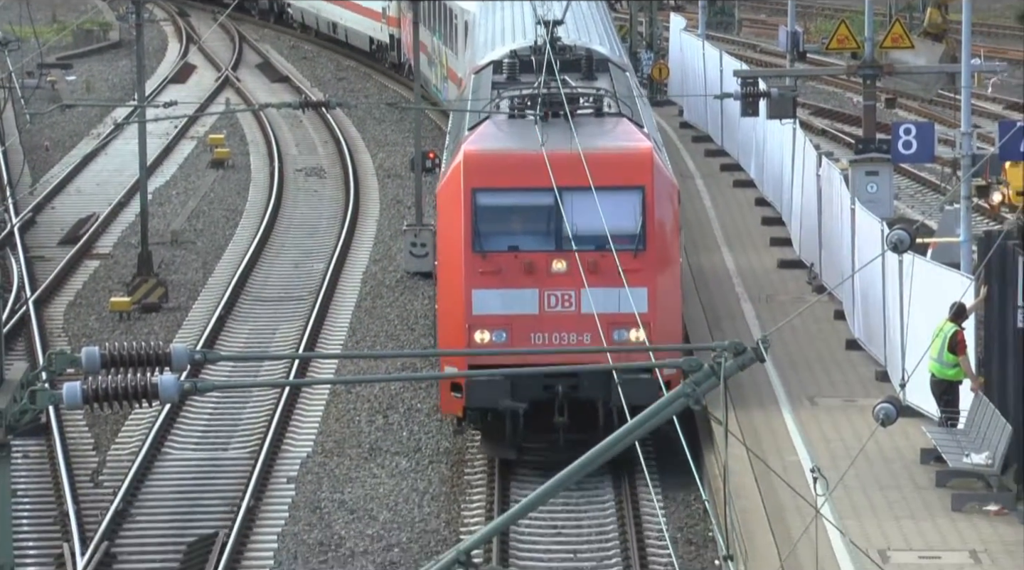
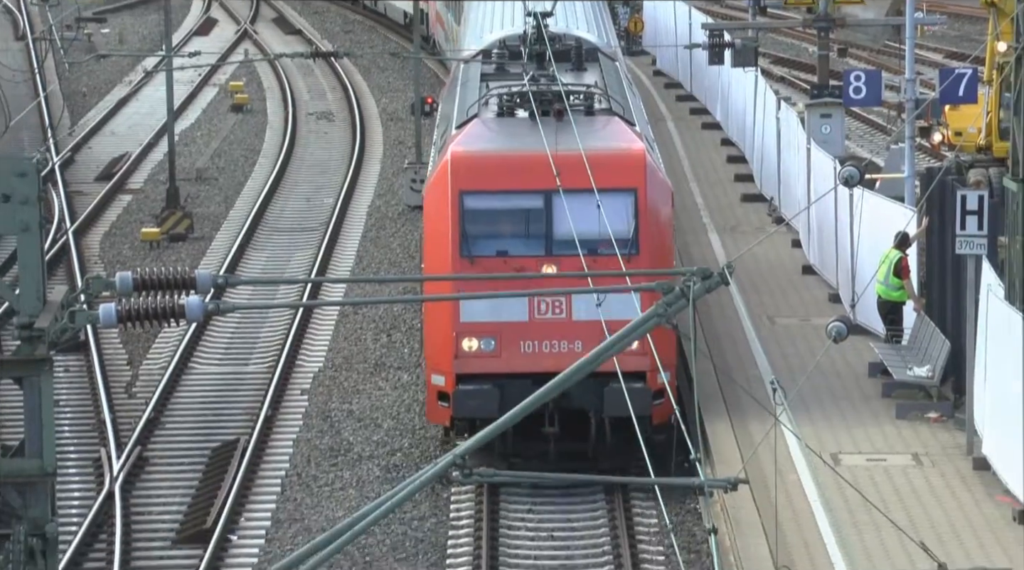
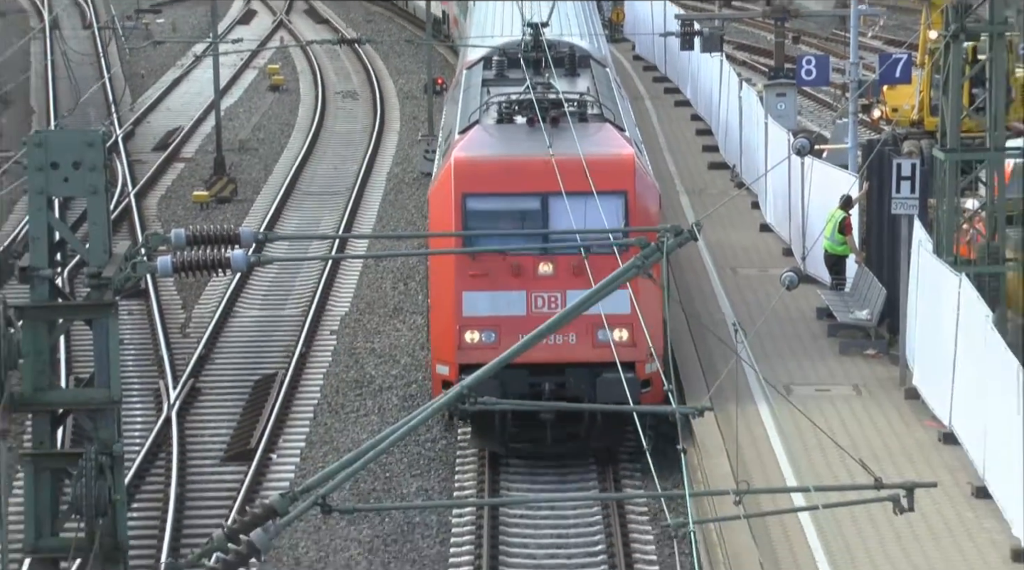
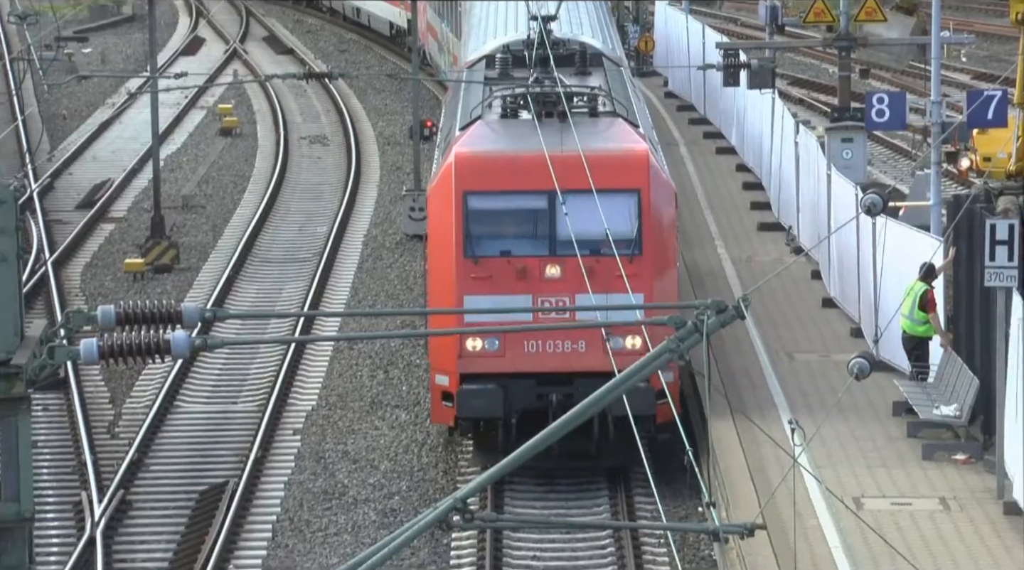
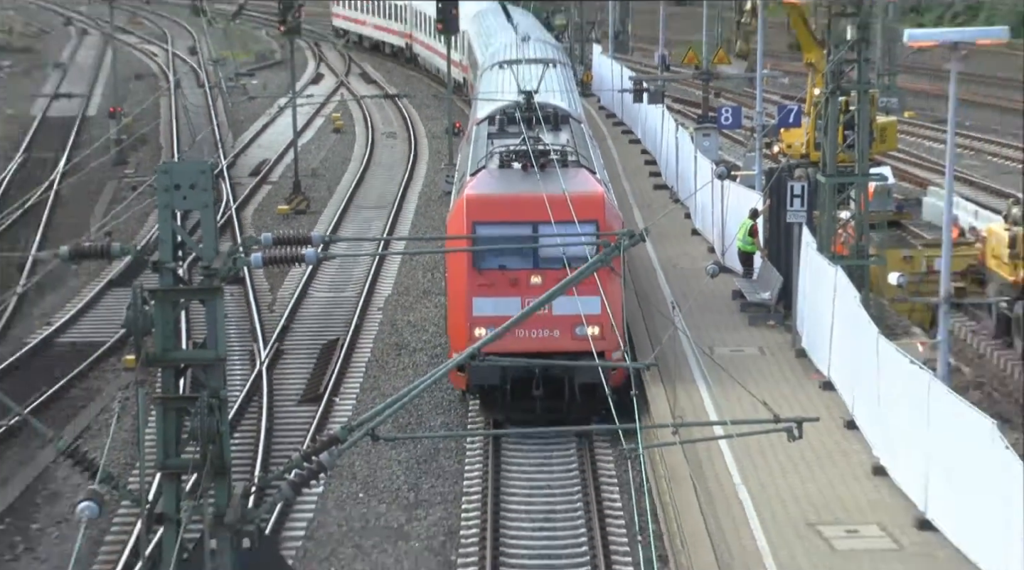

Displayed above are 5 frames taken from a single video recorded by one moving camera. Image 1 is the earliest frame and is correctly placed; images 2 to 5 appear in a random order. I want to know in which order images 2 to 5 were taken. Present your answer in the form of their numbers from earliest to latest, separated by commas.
4, 2, 3, 5
